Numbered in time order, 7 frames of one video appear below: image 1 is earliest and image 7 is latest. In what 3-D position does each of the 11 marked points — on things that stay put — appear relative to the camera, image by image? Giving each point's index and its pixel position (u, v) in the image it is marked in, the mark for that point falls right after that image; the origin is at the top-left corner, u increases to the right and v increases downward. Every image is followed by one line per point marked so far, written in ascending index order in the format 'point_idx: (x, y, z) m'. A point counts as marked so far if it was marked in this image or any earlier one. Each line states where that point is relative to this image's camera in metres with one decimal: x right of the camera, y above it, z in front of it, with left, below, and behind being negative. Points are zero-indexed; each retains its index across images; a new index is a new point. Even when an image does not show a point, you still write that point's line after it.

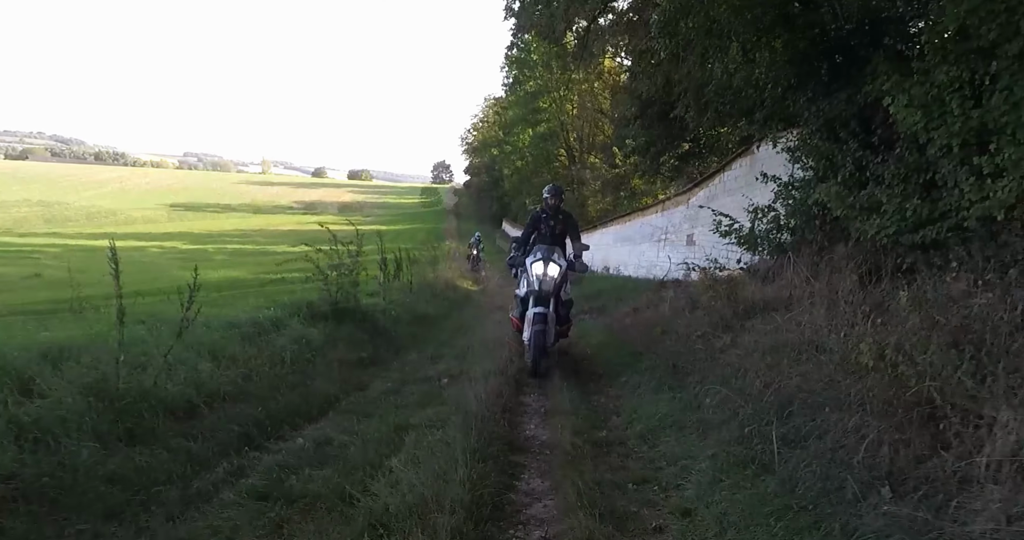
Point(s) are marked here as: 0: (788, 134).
0: (+4.3, +2.1, +11.3) m
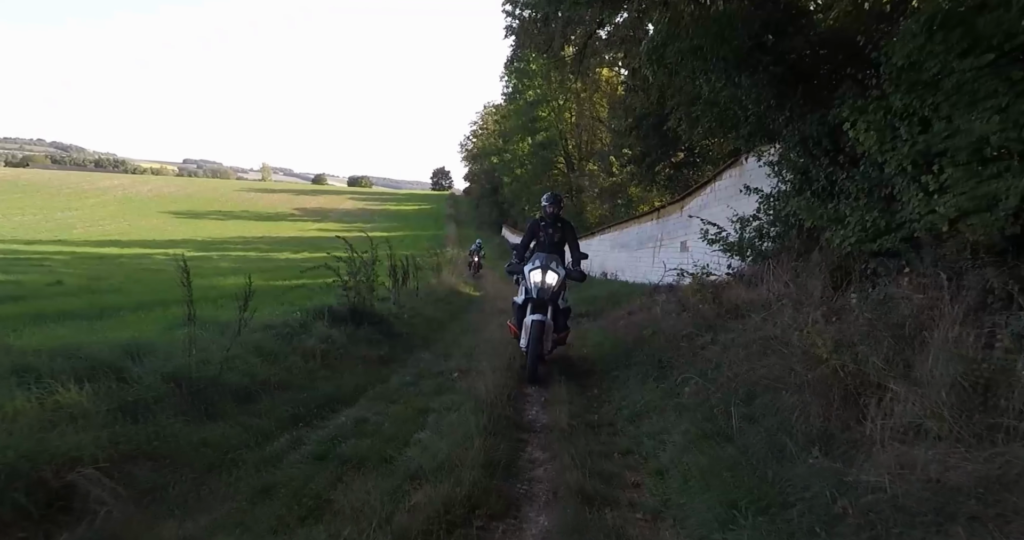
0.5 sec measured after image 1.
0: (+4.3, +2.0, +12.1) m
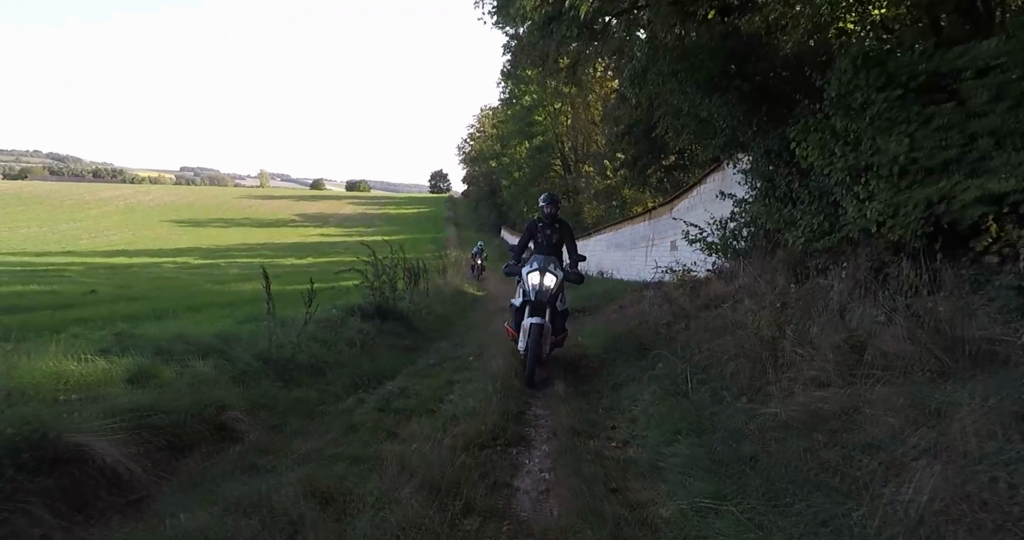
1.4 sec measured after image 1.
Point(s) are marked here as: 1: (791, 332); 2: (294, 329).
0: (+4.3, +2.1, +13.5) m
1: (+2.4, -0.5, +6.3) m
2: (-2.4, -0.6, +8.1) m
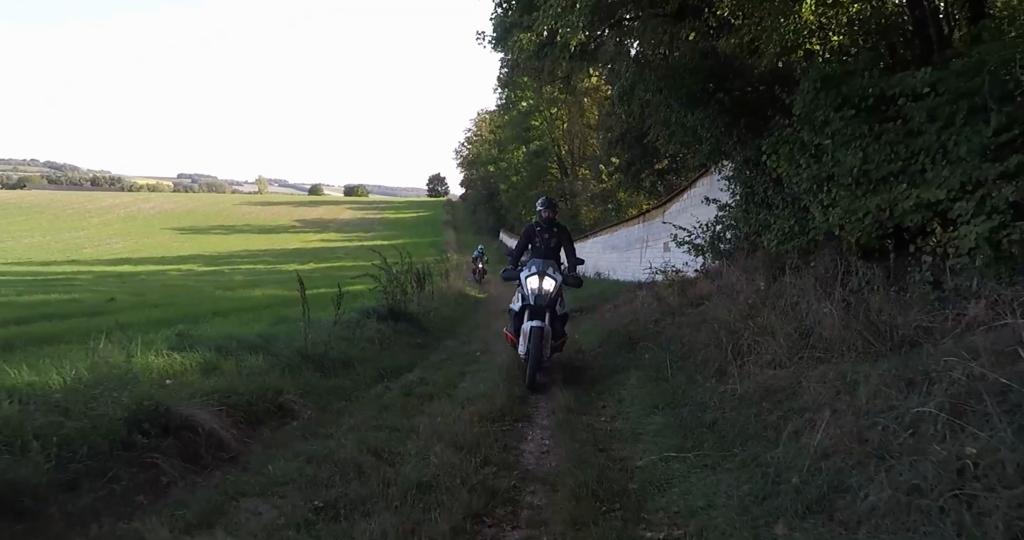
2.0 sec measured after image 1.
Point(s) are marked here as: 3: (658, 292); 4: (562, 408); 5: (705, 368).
0: (+4.3, +2.1, +14.5) m
1: (+2.4, -0.5, +7.2) m
2: (-2.3, -0.7, +9.0) m
3: (+2.8, -0.4, +13.9) m
4: (+0.5, -1.3, +6.7) m
5: (+2.0, -0.9, +7.2) m
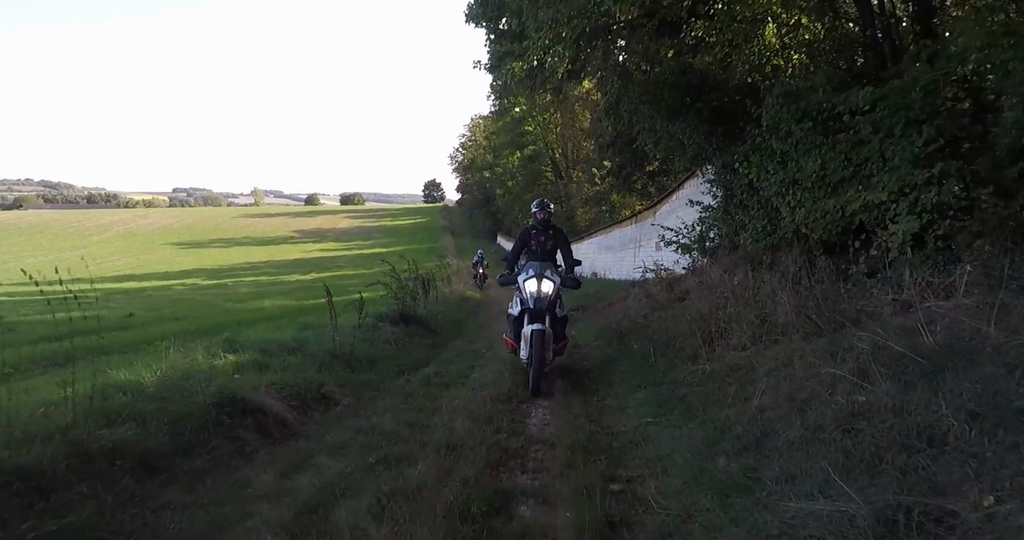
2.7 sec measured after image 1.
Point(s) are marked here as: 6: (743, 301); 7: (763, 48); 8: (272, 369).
0: (+4.2, +2.2, +15.5) m
1: (+2.4, -0.5, +8.2) m
2: (-2.3, -0.9, +10.0) m
3: (+2.8, -0.4, +15.0) m
4: (+0.5, -1.3, +7.7) m
5: (+2.0, -0.9, +8.2) m
6: (+2.6, -0.4, +8.3) m
7: (+3.8, +3.4, +11.1) m
8: (-2.5, -1.0, +7.6) m
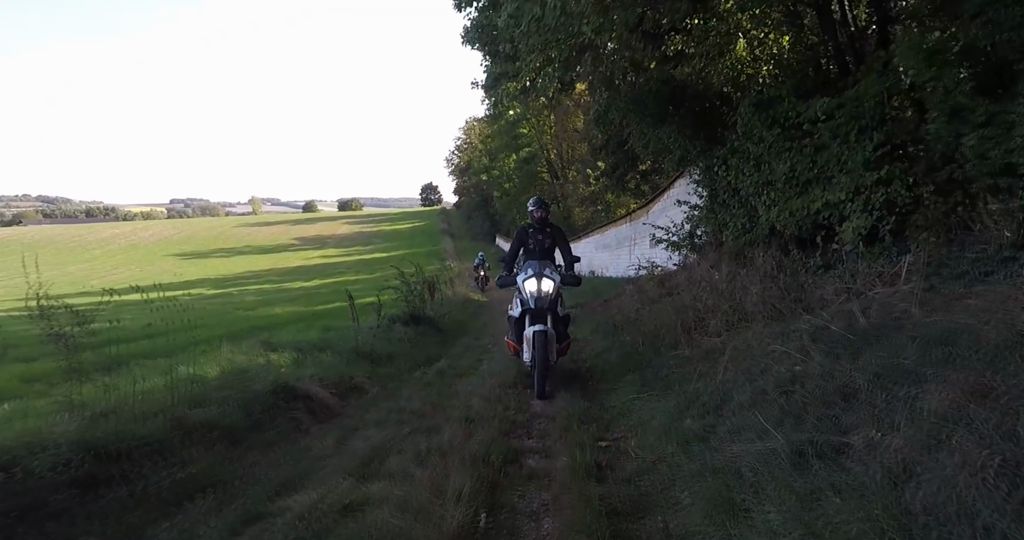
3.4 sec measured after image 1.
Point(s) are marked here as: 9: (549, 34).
0: (+4.1, +2.3, +16.5) m
1: (+2.5, -0.5, +9.2) m
2: (-2.3, -0.9, +11.0) m
3: (+2.8, -0.3, +16.0) m
4: (+0.6, -1.3, +8.7) m
5: (+2.0, -0.9, +9.2) m
6: (+2.6, -0.3, +9.3) m
7: (+3.7, +3.5, +12.1) m
8: (-2.4, -1.1, +8.6) m
9: (+0.5, +3.3, +10.3) m
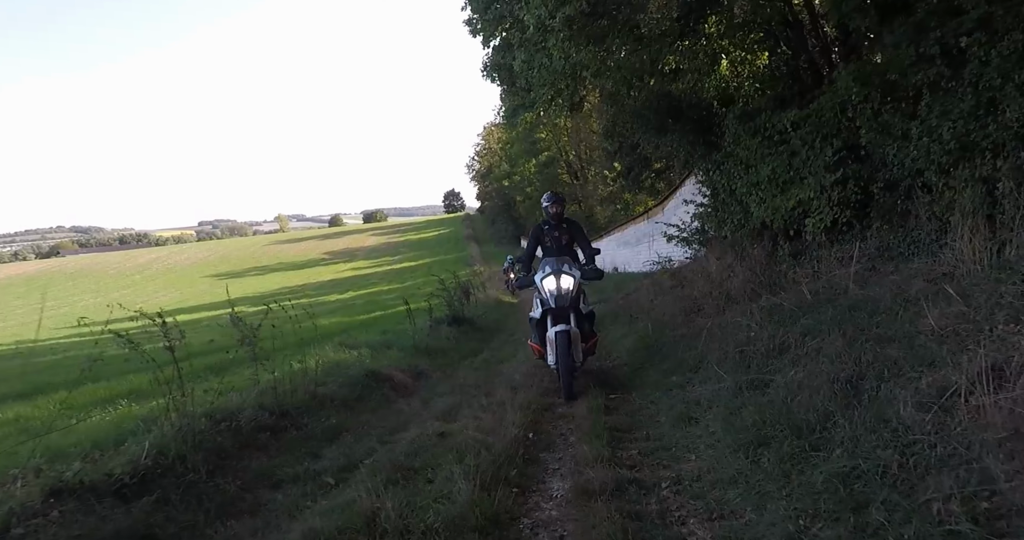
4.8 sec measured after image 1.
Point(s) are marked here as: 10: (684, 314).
0: (+4.6, +2.5, +18.2) m
1: (+2.9, -0.3, +11.0) m
2: (-1.7, -1.1, +13.0) m
3: (+3.5, -0.2, +17.7) m
4: (+1.0, -1.3, +10.6) m
5: (+2.5, -0.8, +11.0) m
6: (+3.1, -0.2, +11.0) m
7: (+4.0, +3.6, +13.8) m
8: (-2.0, -1.3, +10.6) m
9: (+0.8, +3.3, +12.1) m
10: (+2.6, -0.7, +11.0) m
